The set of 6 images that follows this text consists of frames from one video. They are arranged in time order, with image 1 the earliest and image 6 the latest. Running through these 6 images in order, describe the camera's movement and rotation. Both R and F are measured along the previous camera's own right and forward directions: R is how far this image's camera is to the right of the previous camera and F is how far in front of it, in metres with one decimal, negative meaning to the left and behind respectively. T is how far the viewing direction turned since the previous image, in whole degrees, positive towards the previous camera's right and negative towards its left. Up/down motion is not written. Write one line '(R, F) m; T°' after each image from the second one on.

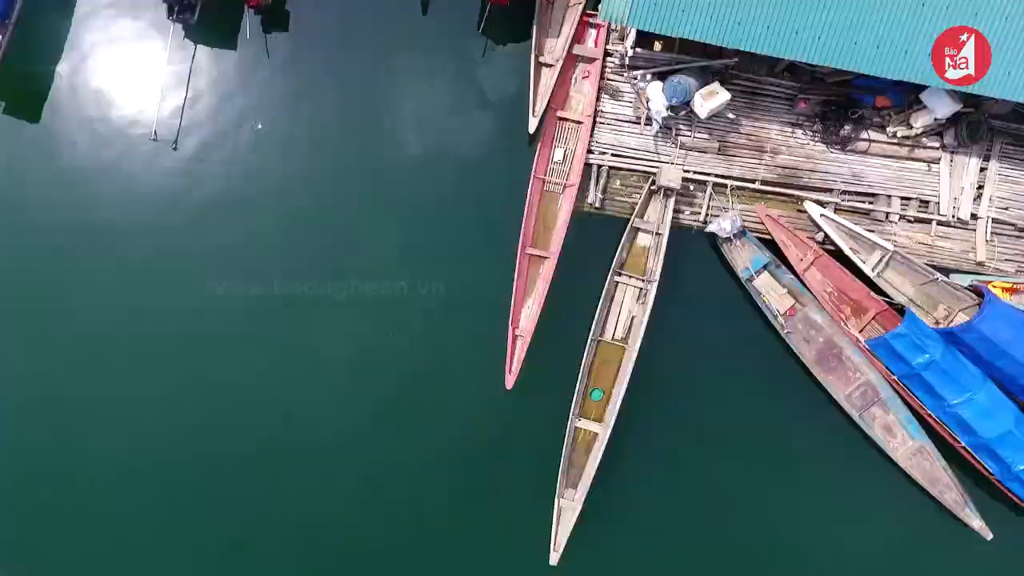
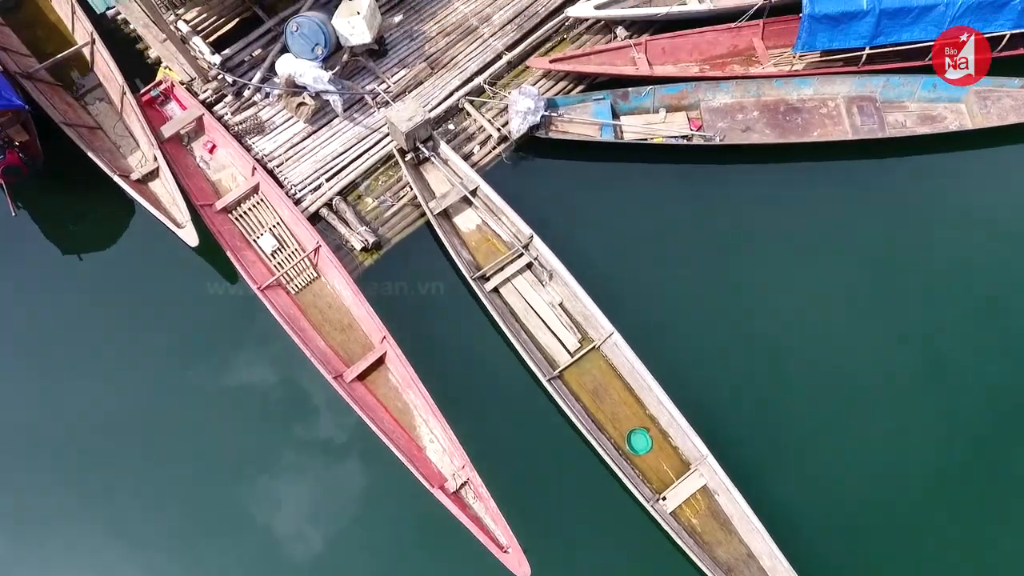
(+0.2, +2.5) m; +9°
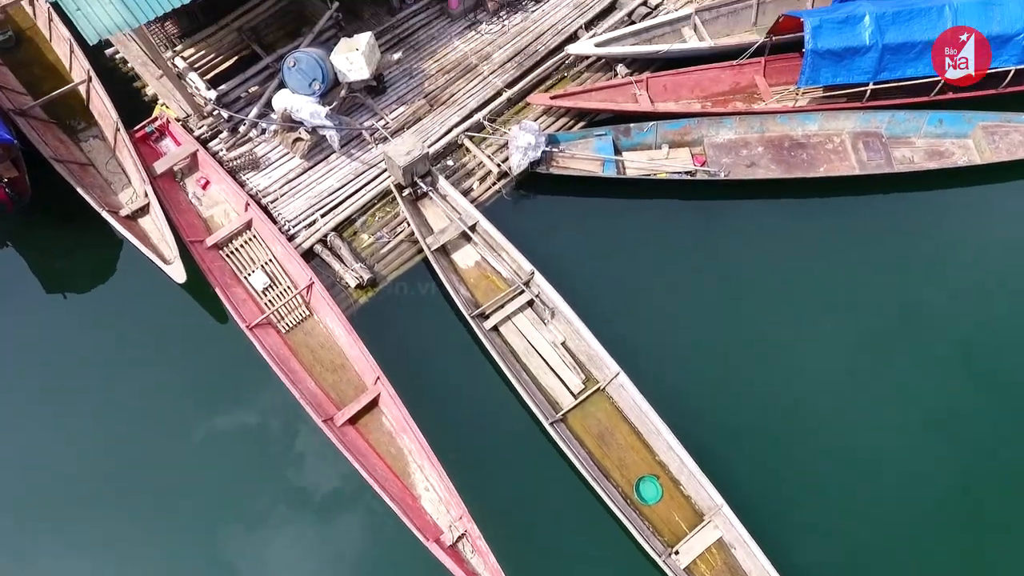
(0.0, +0.5) m; 0°
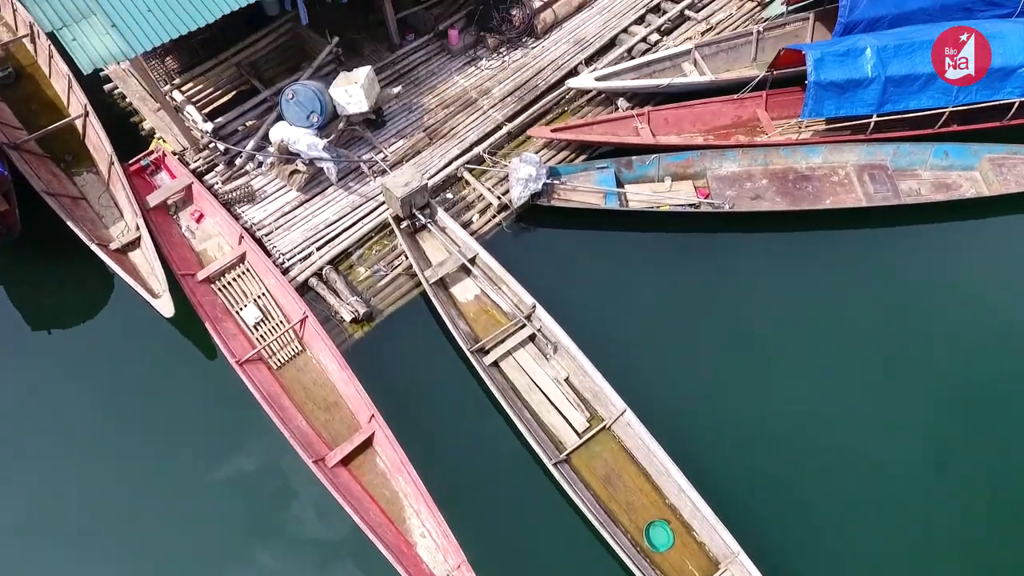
(0.0, +0.4) m; 0°
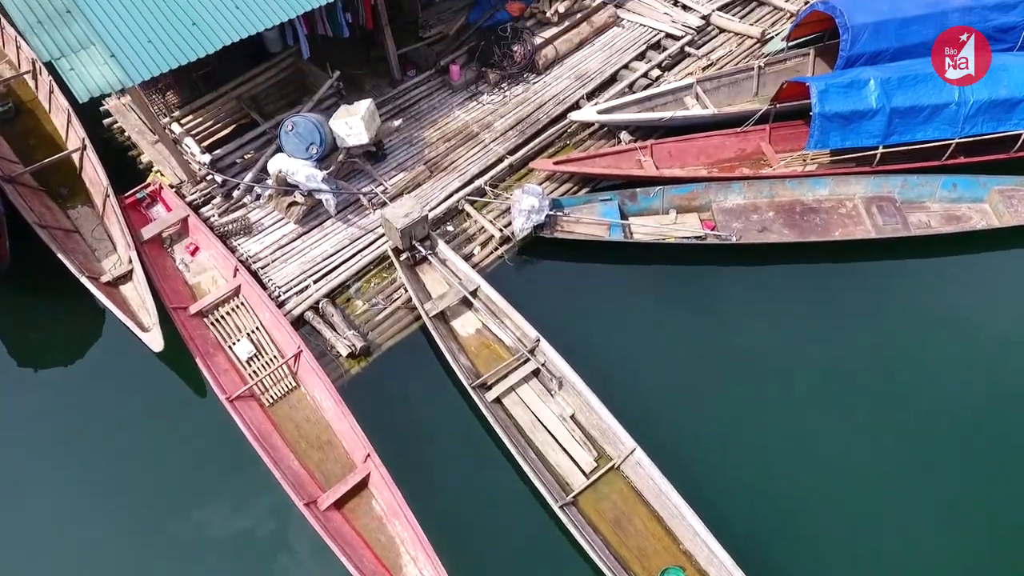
(-0.1, +0.4) m; 0°
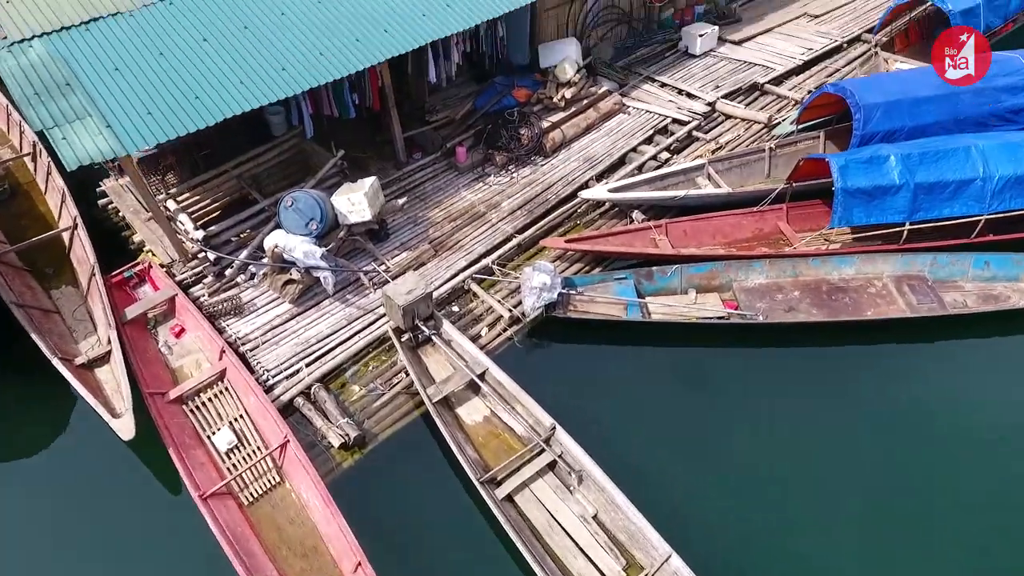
(-0.2, +1.0) m; 0°
